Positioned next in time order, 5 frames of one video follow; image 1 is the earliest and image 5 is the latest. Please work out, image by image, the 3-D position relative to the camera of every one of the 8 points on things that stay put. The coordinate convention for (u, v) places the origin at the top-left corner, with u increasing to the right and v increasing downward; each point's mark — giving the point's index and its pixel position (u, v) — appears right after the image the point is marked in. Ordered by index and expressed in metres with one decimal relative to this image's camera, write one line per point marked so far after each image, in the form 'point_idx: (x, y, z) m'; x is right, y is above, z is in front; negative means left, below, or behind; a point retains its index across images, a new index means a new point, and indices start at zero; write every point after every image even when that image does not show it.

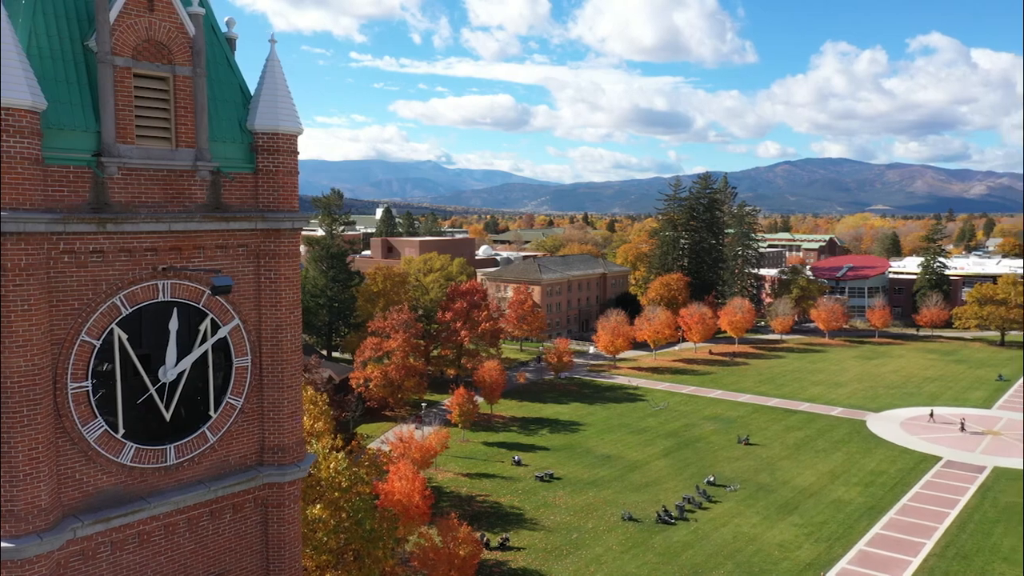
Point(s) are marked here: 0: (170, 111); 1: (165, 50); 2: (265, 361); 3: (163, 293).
0: (-2.9, +1.5, +6.8) m
1: (-2.9, +2.0, +6.8) m
2: (-2.3, -0.7, +7.5) m
3: (-2.9, 0.0, +6.8) m
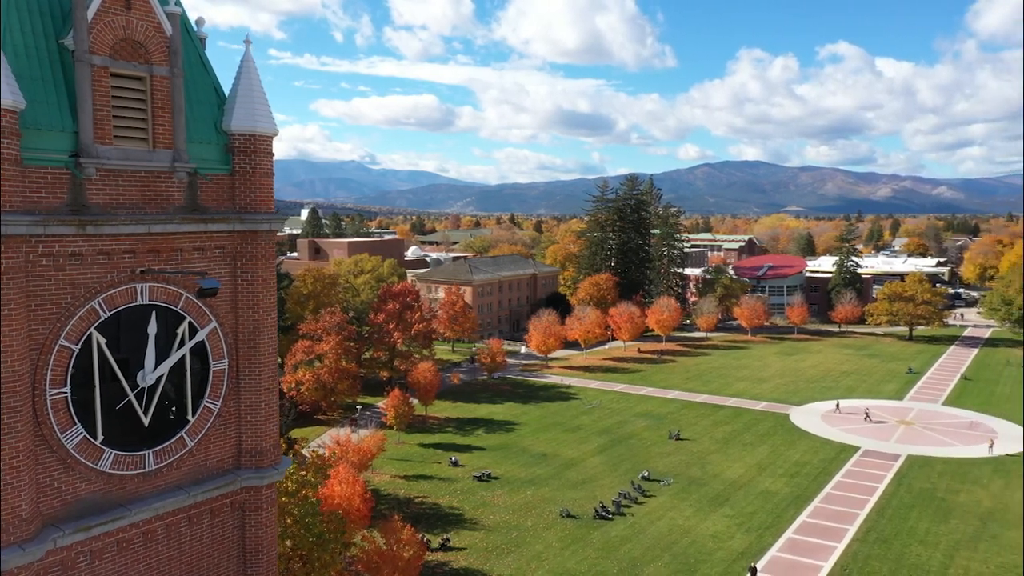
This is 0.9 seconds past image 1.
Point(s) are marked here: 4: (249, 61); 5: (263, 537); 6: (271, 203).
0: (-3.0, +1.5, +6.7) m
1: (-3.0, +2.0, +6.7) m
2: (-2.5, -0.7, +7.5) m
3: (-3.1, -0.1, +6.7) m
4: (-2.4, +2.1, +7.5) m
5: (-2.4, -2.4, +7.7) m
6: (-2.3, +0.8, +7.6) m
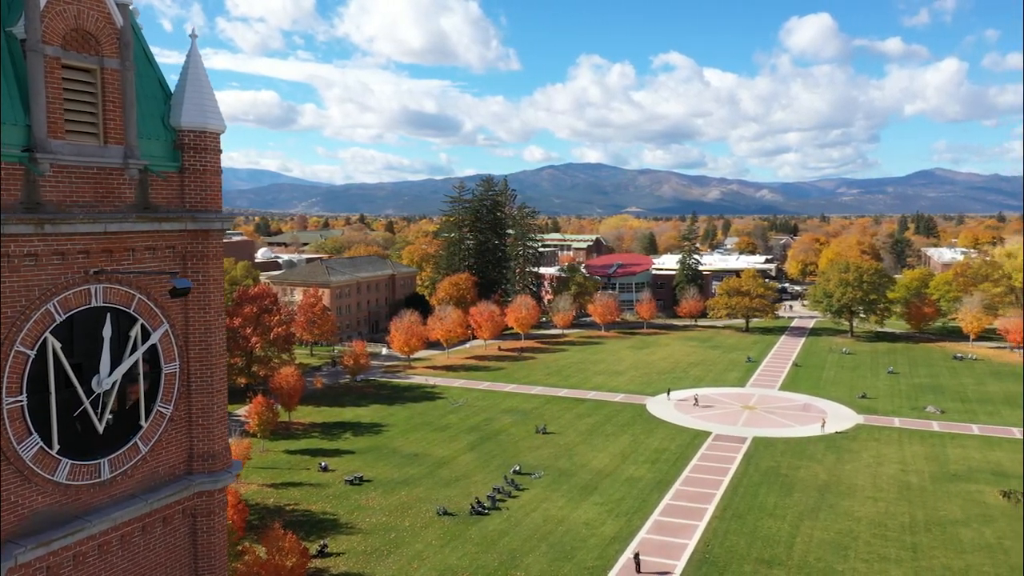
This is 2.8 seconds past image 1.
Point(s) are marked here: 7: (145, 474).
0: (-3.3, +1.4, +6.5) m
1: (-3.3, +2.0, +6.4) m
2: (-2.9, -0.7, +7.3) m
3: (-3.3, -0.1, +6.4) m
4: (-2.9, +2.1, +7.3) m
5: (-2.8, -2.4, +7.5) m
6: (-2.7, +0.8, +7.4) m
7: (-3.2, -1.6, +6.9) m
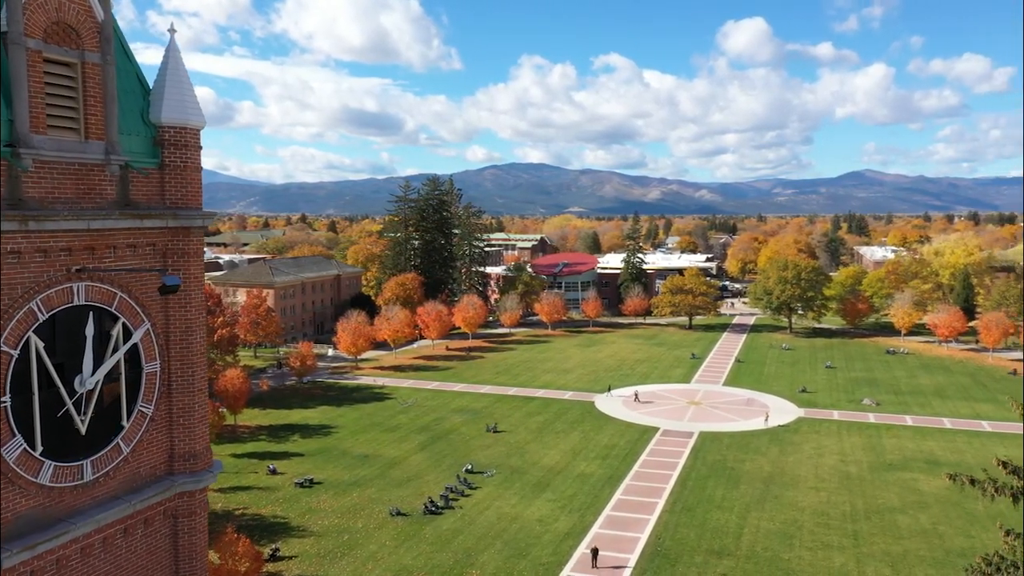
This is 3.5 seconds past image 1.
0: (-3.4, +1.5, +6.3) m
1: (-3.4, +2.0, +6.3) m
2: (-3.0, -0.7, +7.2) m
3: (-3.4, -0.1, +6.3) m
4: (-3.0, +2.1, +7.2) m
5: (-2.9, -2.4, +7.5) m
6: (-2.8, +0.8, +7.4) m
7: (-3.3, -1.6, +6.8) m
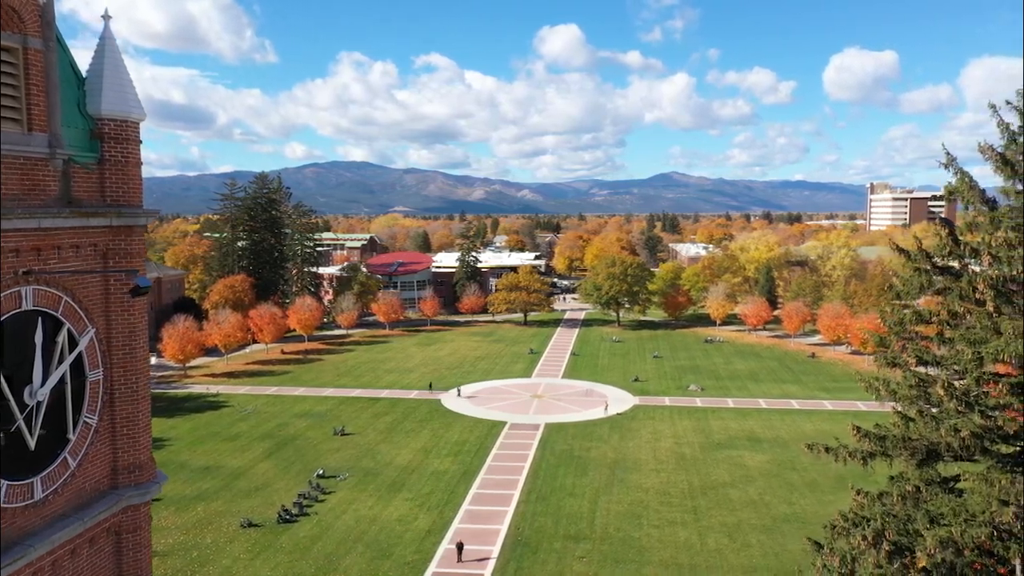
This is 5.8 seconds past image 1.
0: (-3.6, +1.4, +5.9) m
1: (-3.5, +1.9, +5.8) m
2: (-3.3, -0.7, +6.8) m
3: (-3.5, -0.1, +5.8) m
4: (-3.4, +2.1, +6.8) m
5: (-3.3, -2.4, +7.1) m
6: (-3.2, +0.8, +7.0) m
7: (-3.5, -1.6, +6.4) m
